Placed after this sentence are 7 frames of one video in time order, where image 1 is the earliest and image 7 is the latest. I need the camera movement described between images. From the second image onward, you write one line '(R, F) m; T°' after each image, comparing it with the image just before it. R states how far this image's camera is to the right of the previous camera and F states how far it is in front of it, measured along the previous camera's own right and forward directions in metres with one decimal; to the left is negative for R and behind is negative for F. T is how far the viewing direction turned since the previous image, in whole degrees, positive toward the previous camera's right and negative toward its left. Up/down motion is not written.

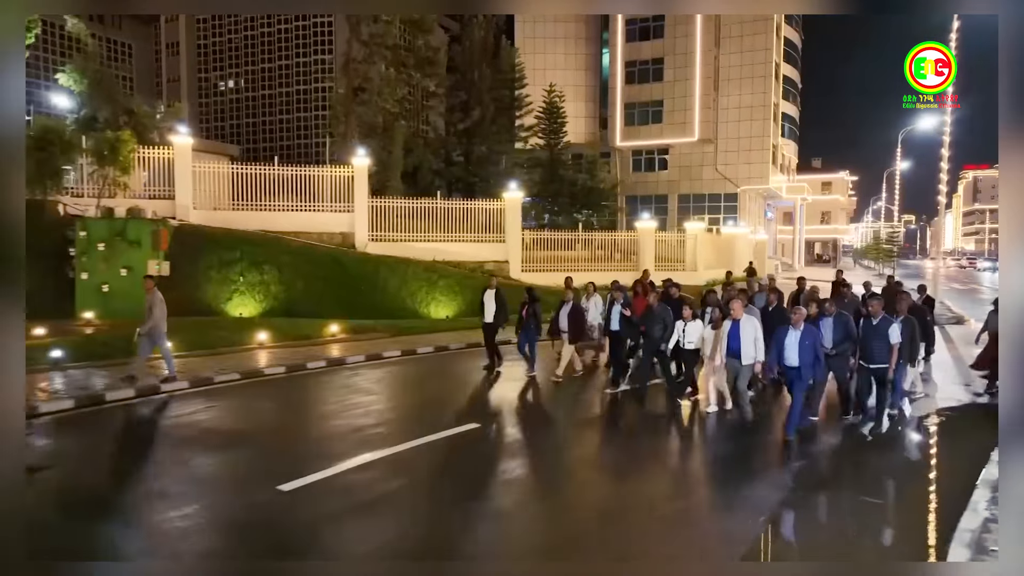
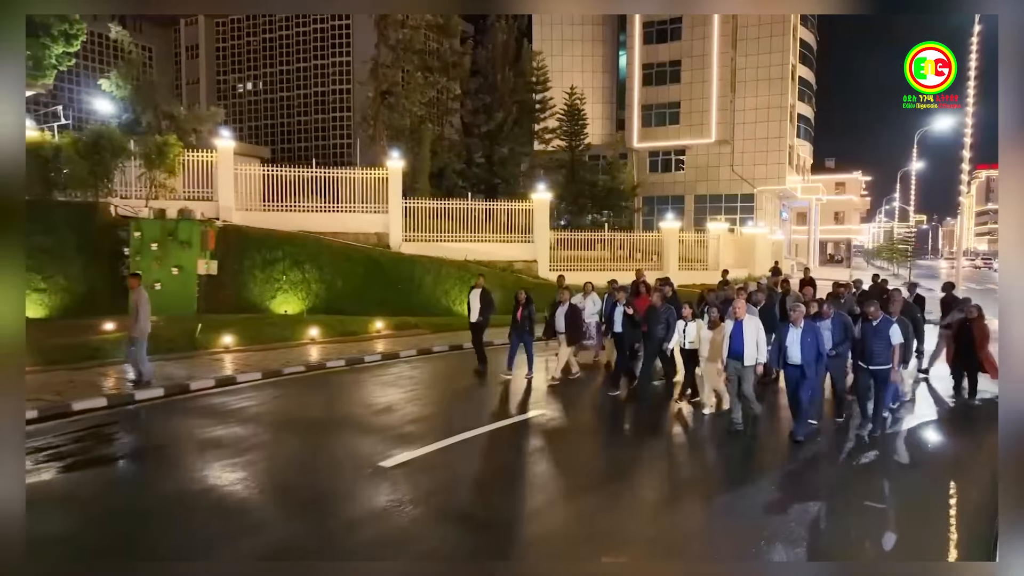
(-0.7, -0.6) m; -1°
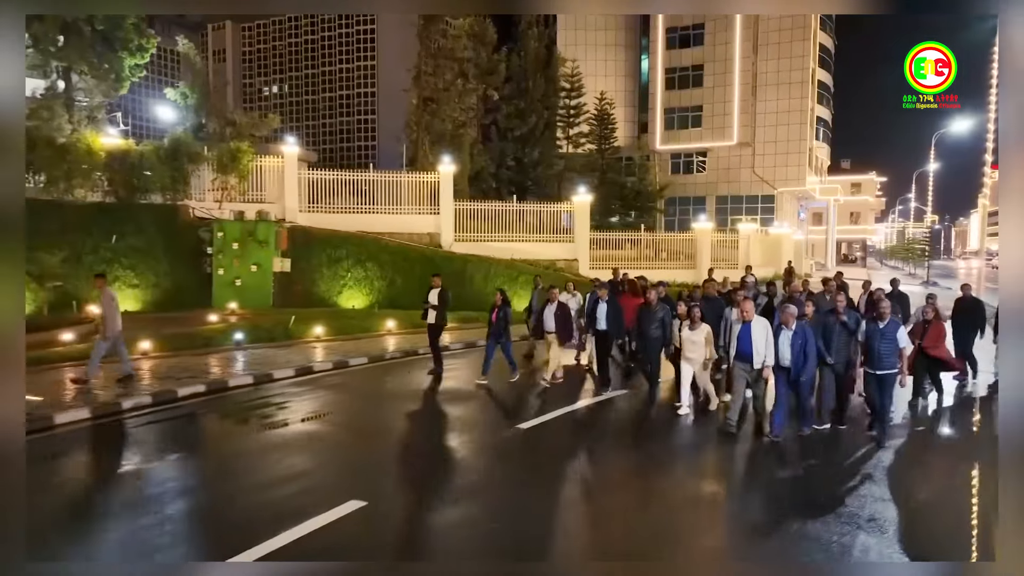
(-1.2, -1.2) m; -1°
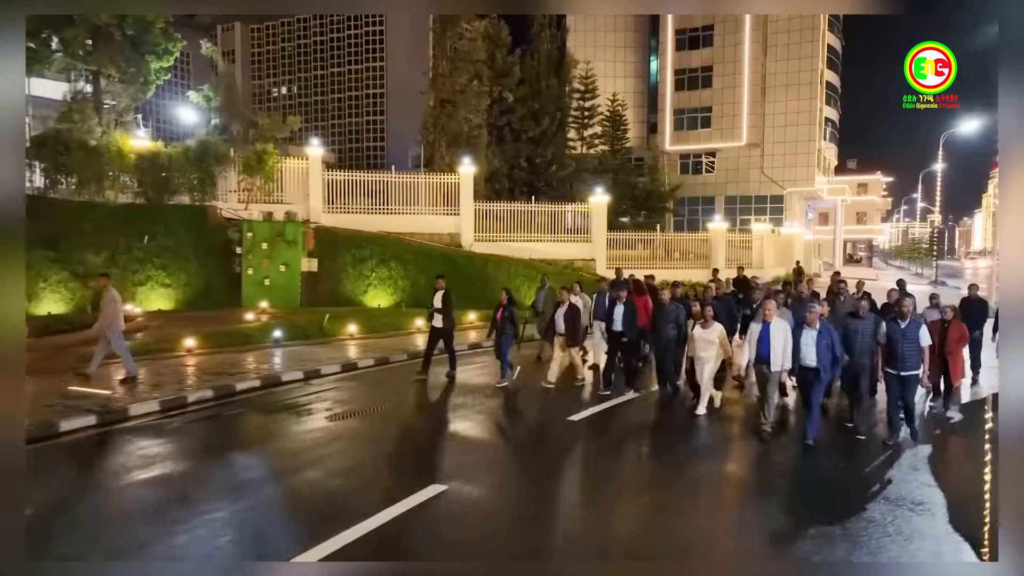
(-0.6, -0.3) m; 0°
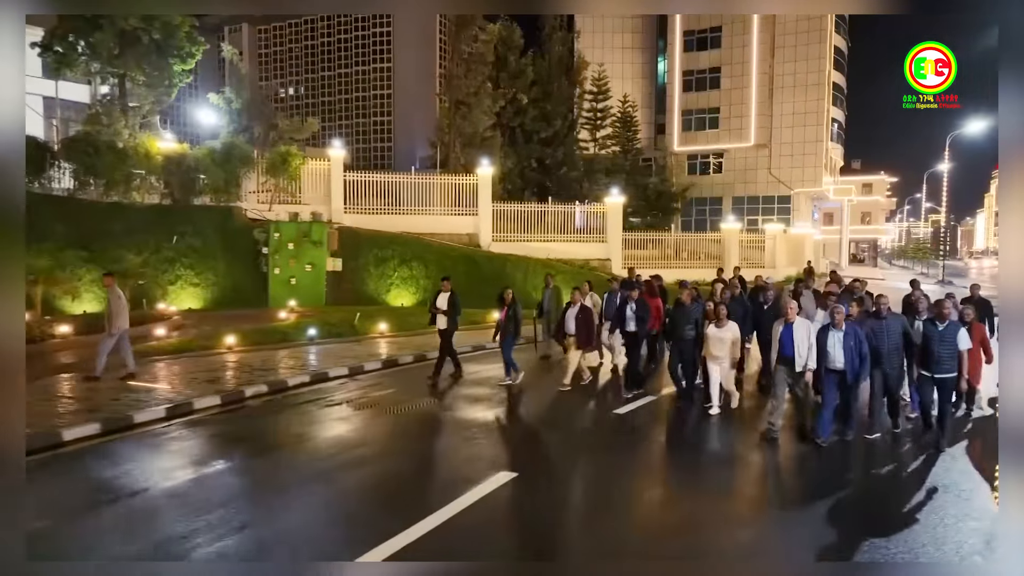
(-0.6, -0.3) m; 0°
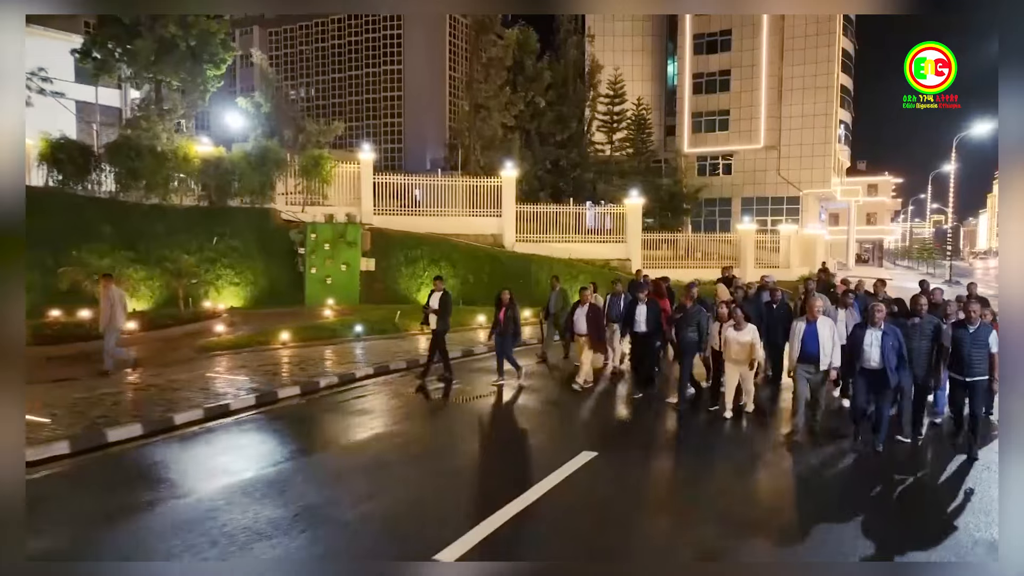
(-0.8, -0.6) m; 0°
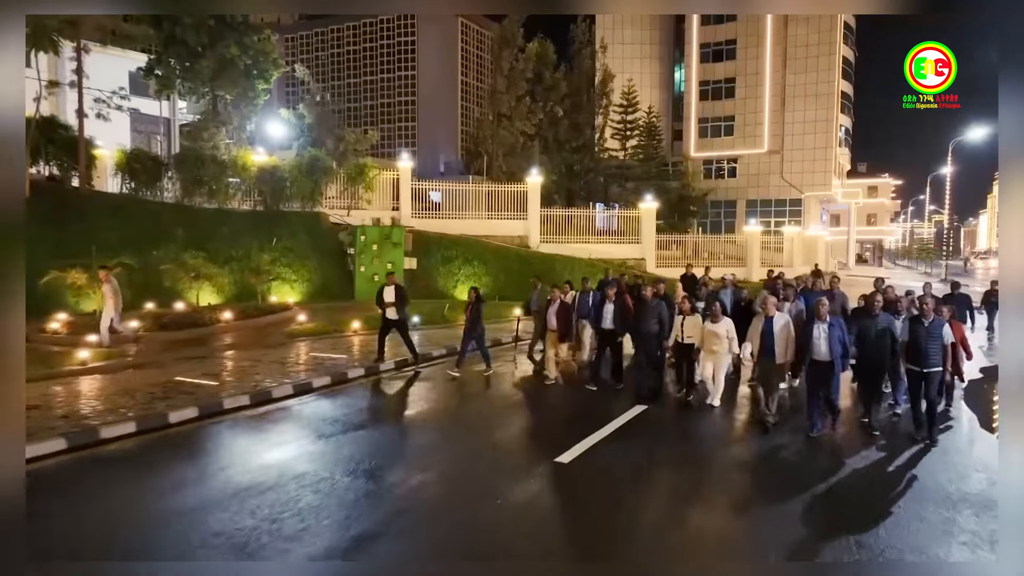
(-0.9, -2.0) m; 0°
